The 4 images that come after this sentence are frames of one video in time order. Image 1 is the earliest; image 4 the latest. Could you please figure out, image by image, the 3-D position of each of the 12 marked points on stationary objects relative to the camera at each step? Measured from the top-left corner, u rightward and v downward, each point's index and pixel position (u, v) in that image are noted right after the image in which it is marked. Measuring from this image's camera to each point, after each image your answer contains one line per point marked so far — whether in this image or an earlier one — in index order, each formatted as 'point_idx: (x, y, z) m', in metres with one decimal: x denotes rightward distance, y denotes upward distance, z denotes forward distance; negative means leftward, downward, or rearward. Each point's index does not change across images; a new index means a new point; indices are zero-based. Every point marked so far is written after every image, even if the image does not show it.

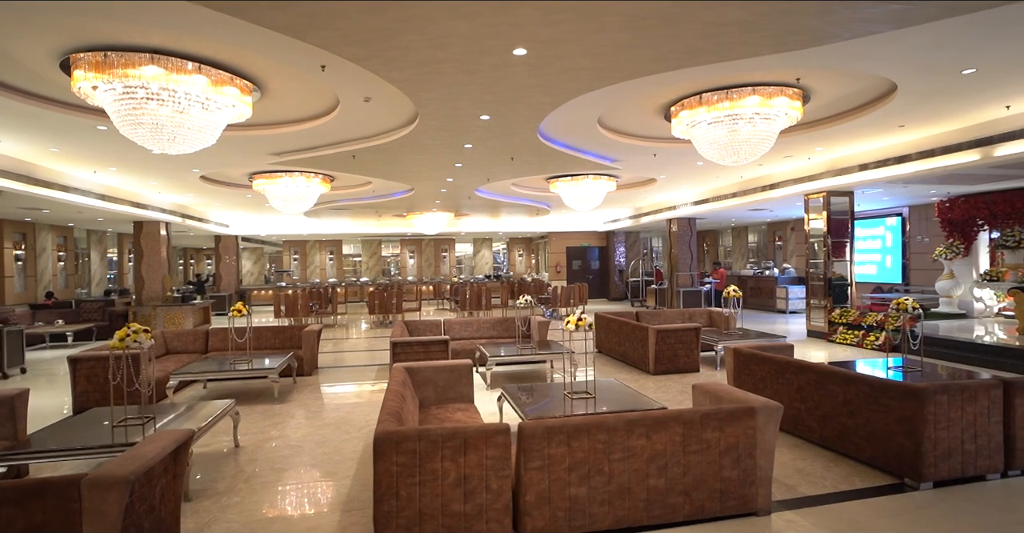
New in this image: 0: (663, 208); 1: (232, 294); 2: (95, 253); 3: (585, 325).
0: (+4.6, +1.7, +14.7) m
1: (-8.7, -0.9, +16.8) m
2: (-12.0, +0.4, +15.2) m
3: (+0.9, -0.7, +6.1) m
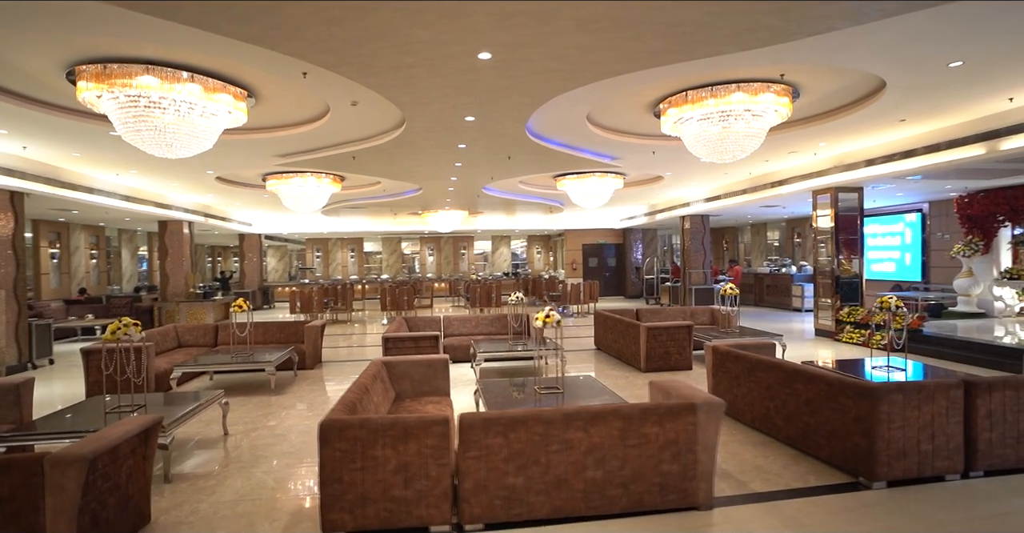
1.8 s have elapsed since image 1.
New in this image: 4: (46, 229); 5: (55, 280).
0: (+4.7, +1.7, +14.6) m
1: (-8.5, -0.8, +17.4) m
2: (-11.8, +0.5, +16.0) m
3: (+0.5, -0.7, +6.2) m
4: (-10.9, +0.9, +12.2) m
5: (-11.1, -0.3, +12.8) m
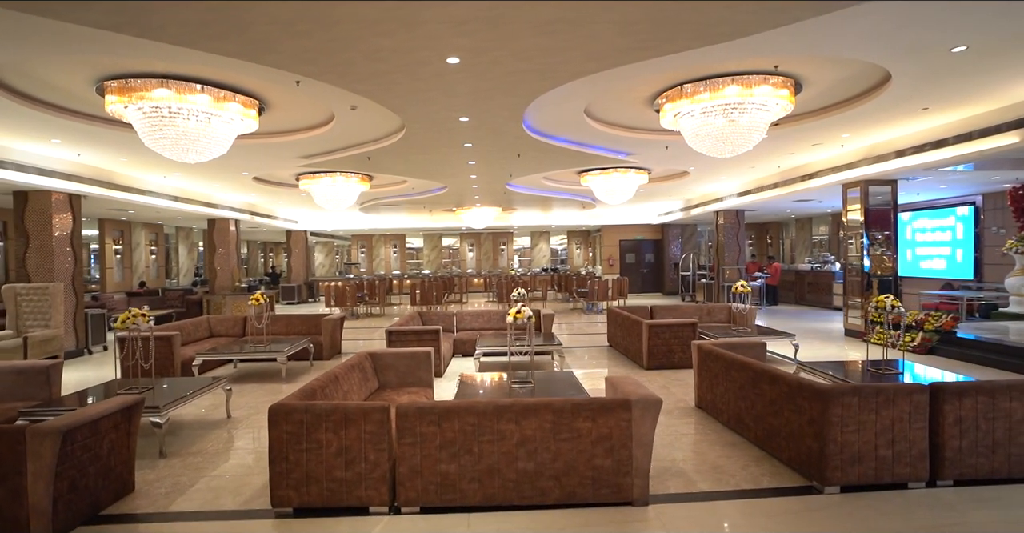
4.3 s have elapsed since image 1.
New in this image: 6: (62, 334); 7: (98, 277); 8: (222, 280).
0: (+5.3, +1.8, +14.2) m
1: (-7.6, -0.6, +18.4) m
2: (-11.1, +0.6, +17.3) m
3: (+0.2, -0.6, +6.4) m
4: (-10.5, +1.0, +13.5) m
5: (-10.7, -0.2, +14.1) m
6: (-6.2, -1.0, +7.3) m
7: (-10.7, -0.3, +13.3) m
8: (-7.6, -0.4, +13.4) m
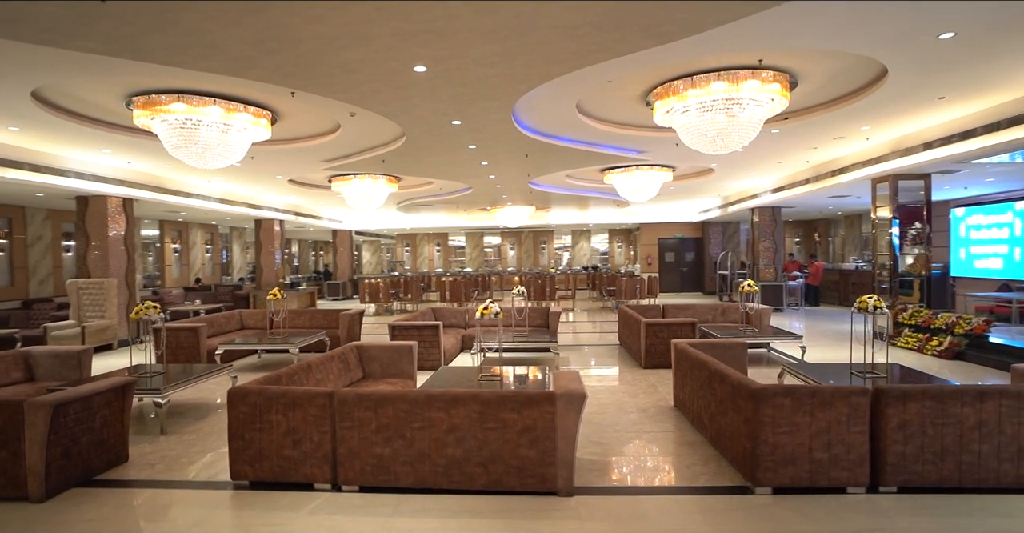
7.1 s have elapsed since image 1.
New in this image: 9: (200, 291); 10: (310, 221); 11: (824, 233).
0: (+5.7, +1.9, +13.9) m
1: (-6.6, -0.6, +19.4) m
2: (-10.2, +0.7, +18.7) m
3: (-0.2, -0.6, +6.6) m
4: (-10.1, +1.1, +14.8) m
5: (-10.2, -0.1, +15.4) m
6: (-6.4, -0.9, +8.3) m
7: (-10.3, -0.2, +14.7) m
8: (-7.2, -0.3, +14.4) m
9: (-9.1, -0.7, +14.6) m
10: (-6.8, +1.4, +16.4) m
11: (+11.2, +1.2, +19.1) m
